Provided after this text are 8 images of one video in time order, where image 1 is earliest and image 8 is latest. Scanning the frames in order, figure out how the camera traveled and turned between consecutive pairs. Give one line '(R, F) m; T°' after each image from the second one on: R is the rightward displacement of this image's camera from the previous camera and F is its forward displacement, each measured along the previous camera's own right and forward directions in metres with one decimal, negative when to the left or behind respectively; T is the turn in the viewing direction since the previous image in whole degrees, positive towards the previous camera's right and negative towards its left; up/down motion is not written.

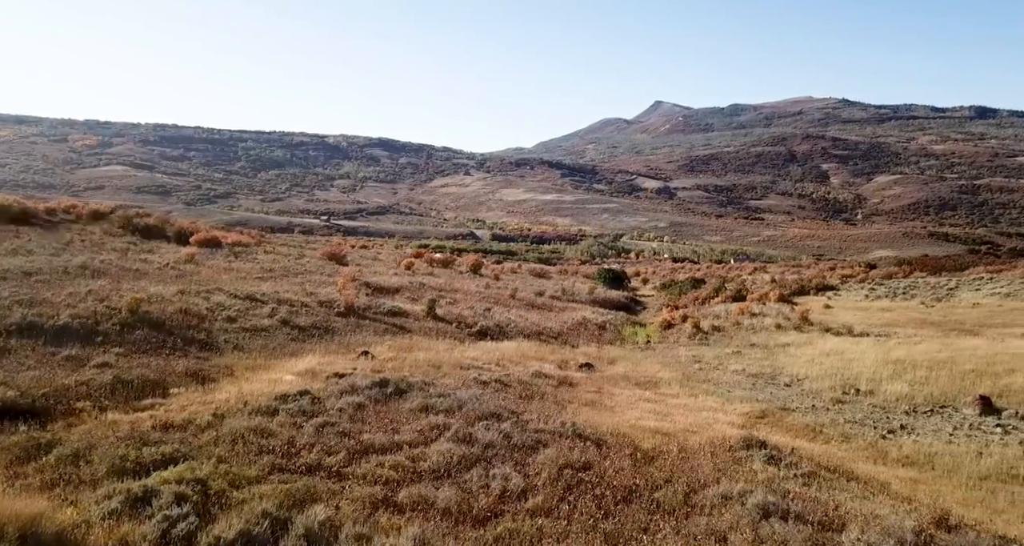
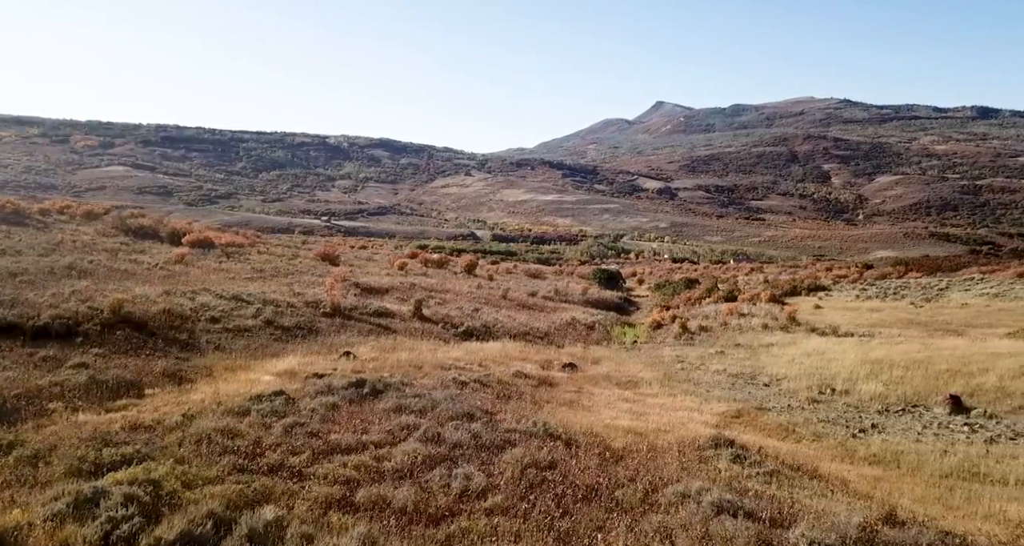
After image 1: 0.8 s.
(+0.2, 0.0) m; +1°
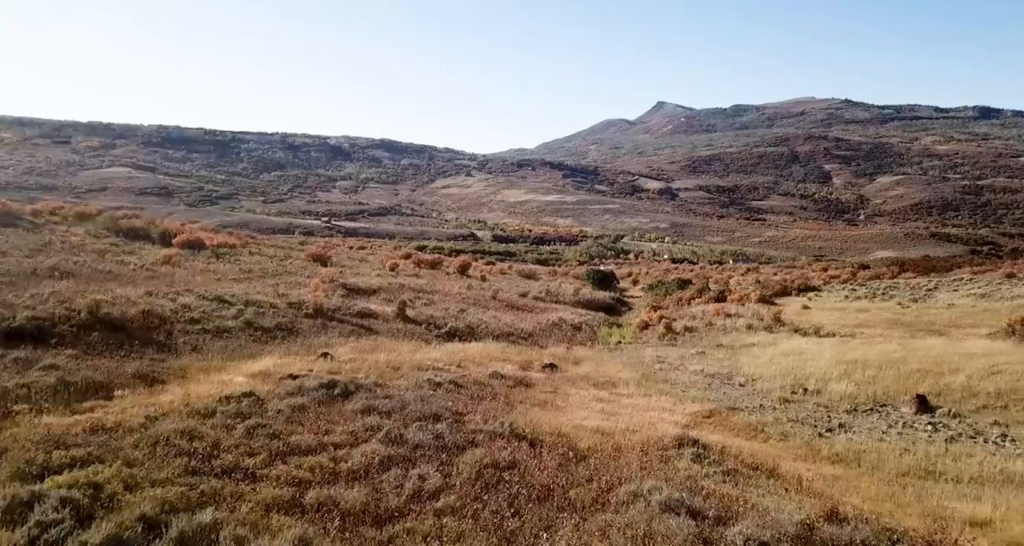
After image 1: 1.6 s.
(+0.3, 0.0) m; +2°
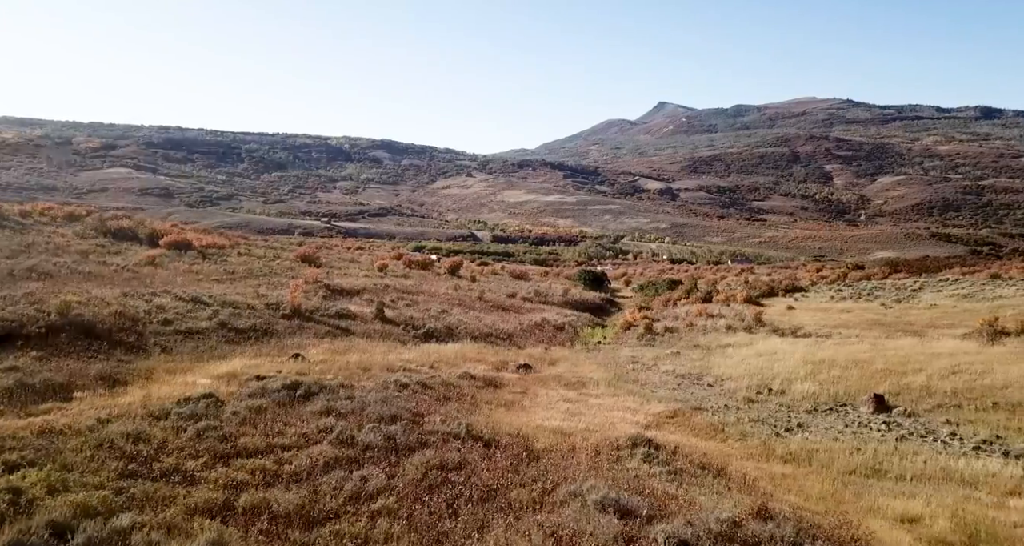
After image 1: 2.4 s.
(+0.3, 0.0) m; +2°
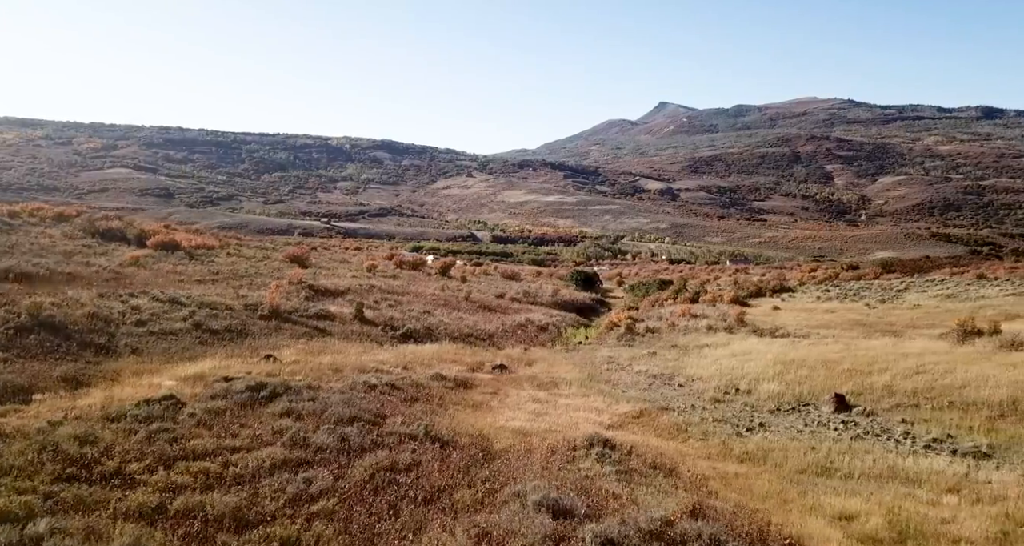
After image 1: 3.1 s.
(+0.3, 0.0) m; +2°
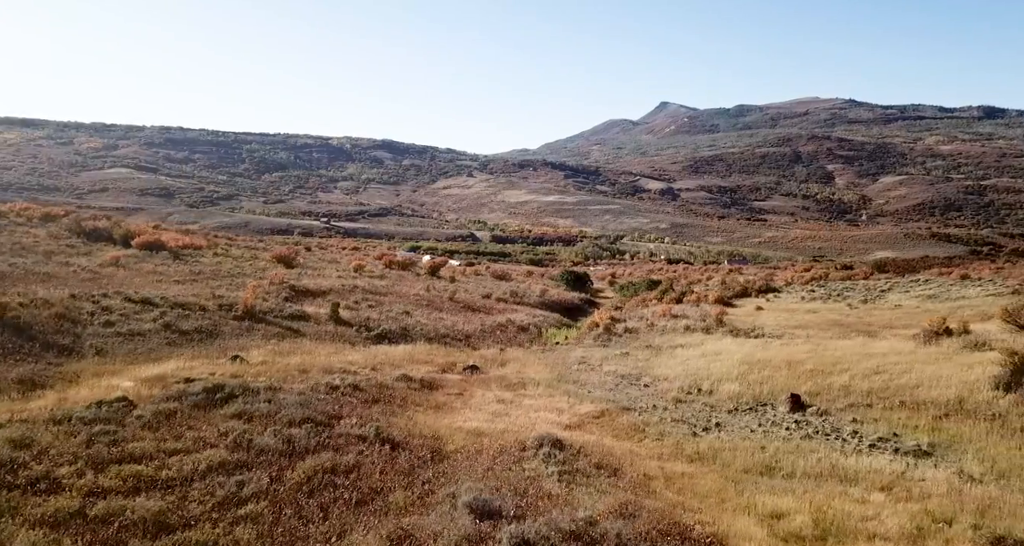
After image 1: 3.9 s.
(+0.4, 0.0) m; +2°
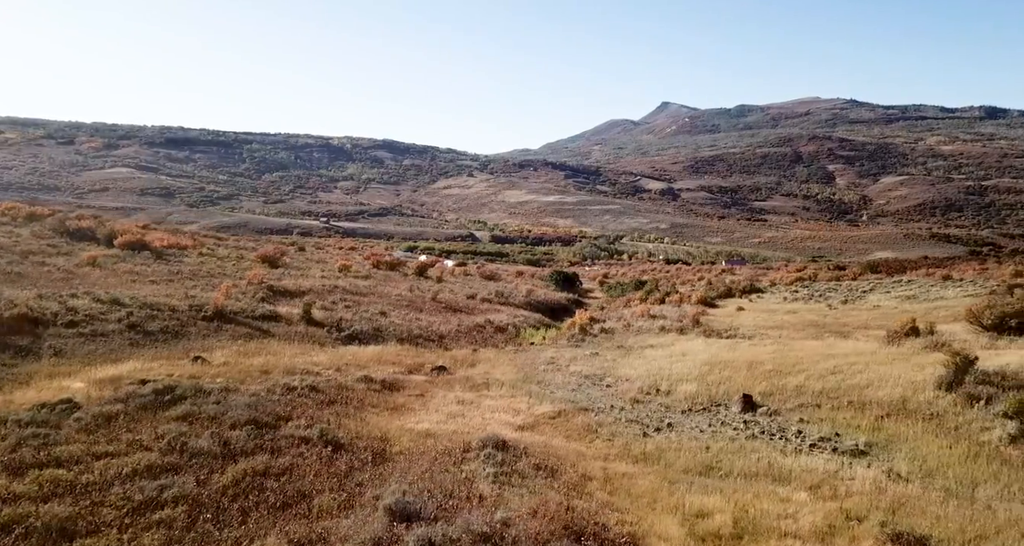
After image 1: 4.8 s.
(+0.4, 0.0) m; +2°
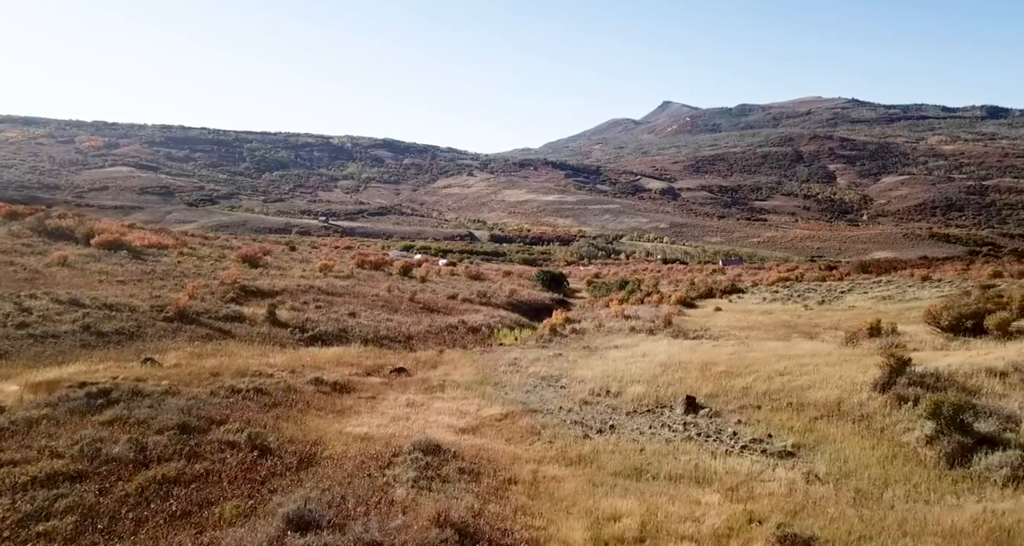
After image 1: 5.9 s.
(+0.5, +0.1) m; +3°
